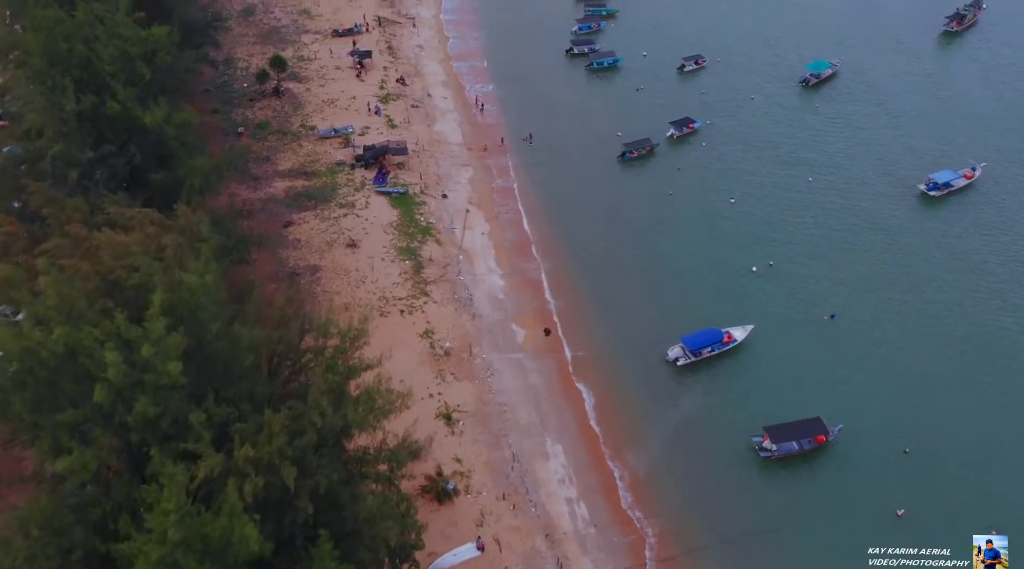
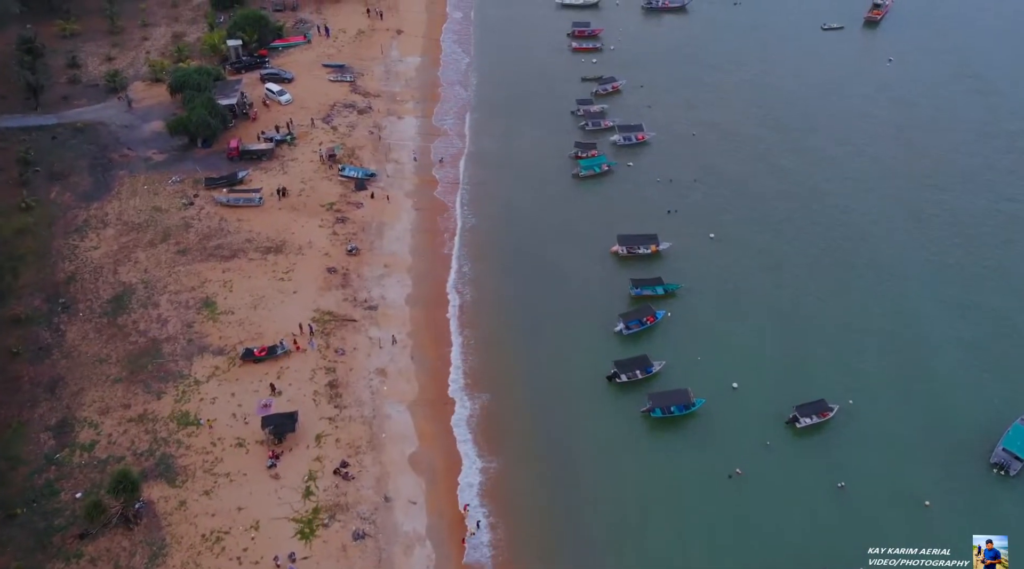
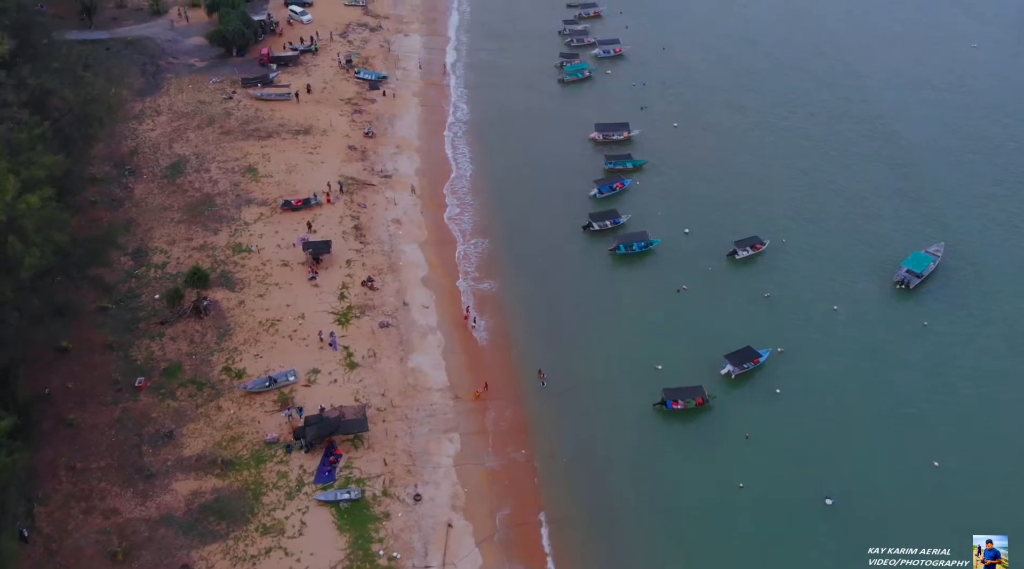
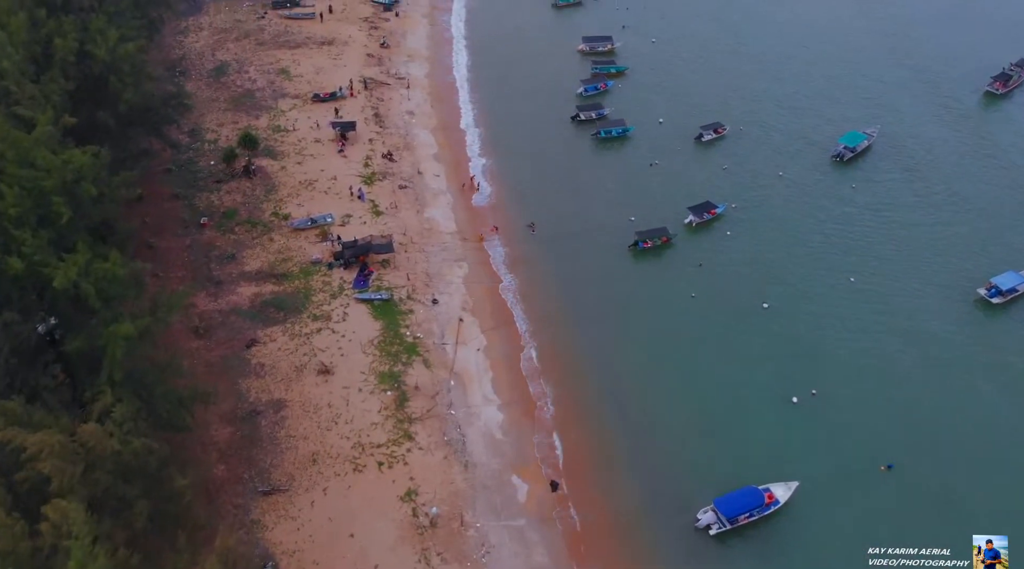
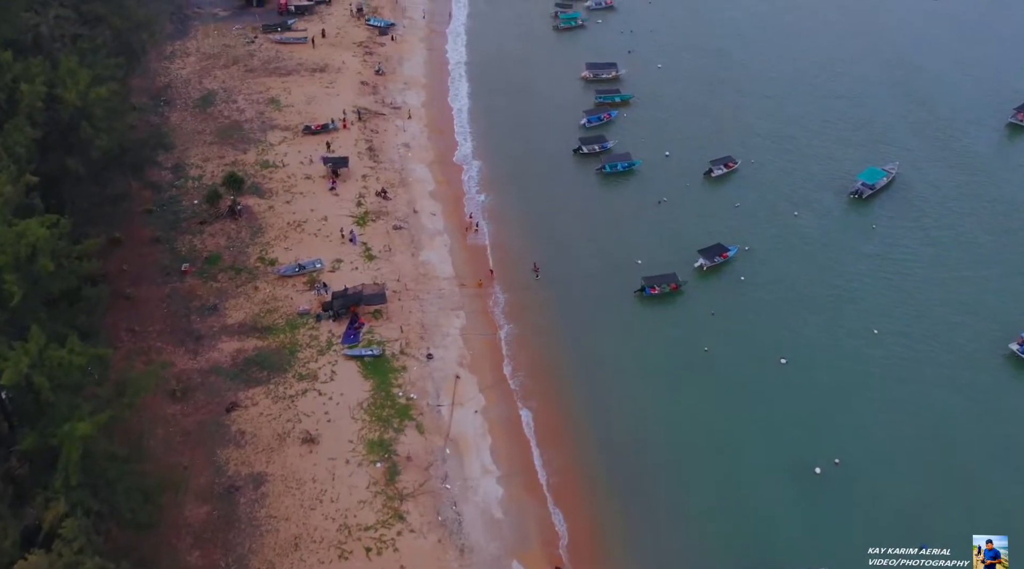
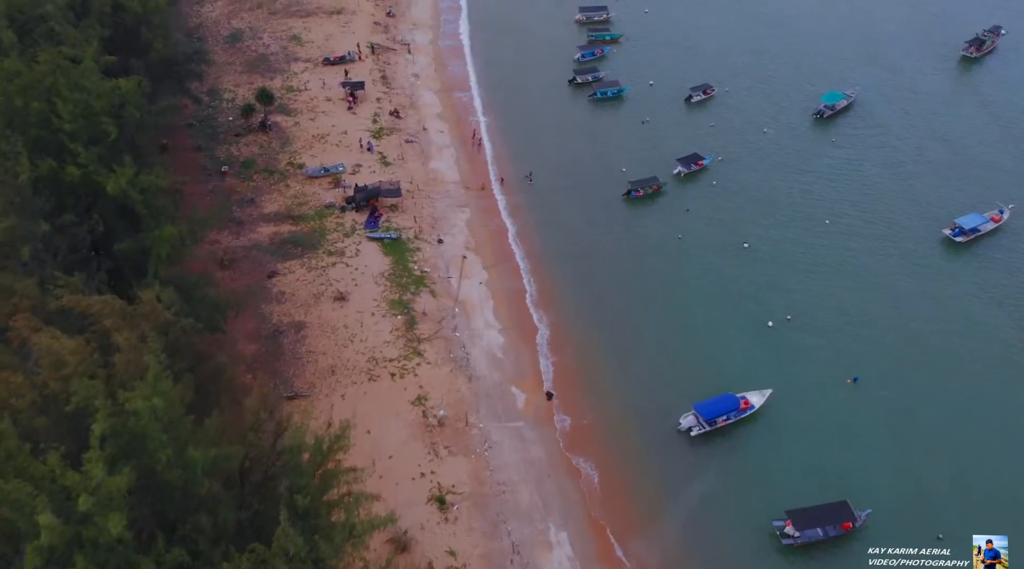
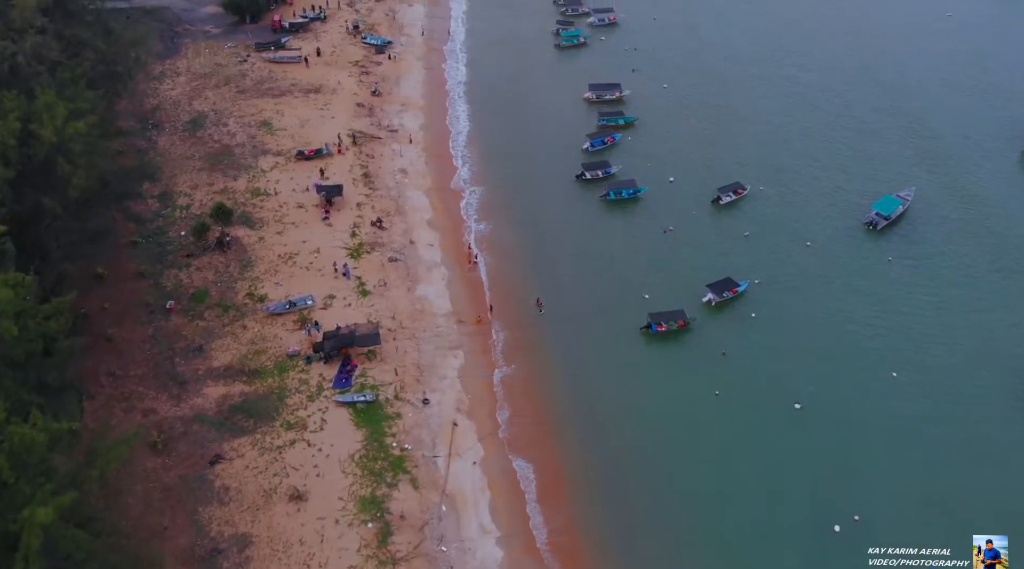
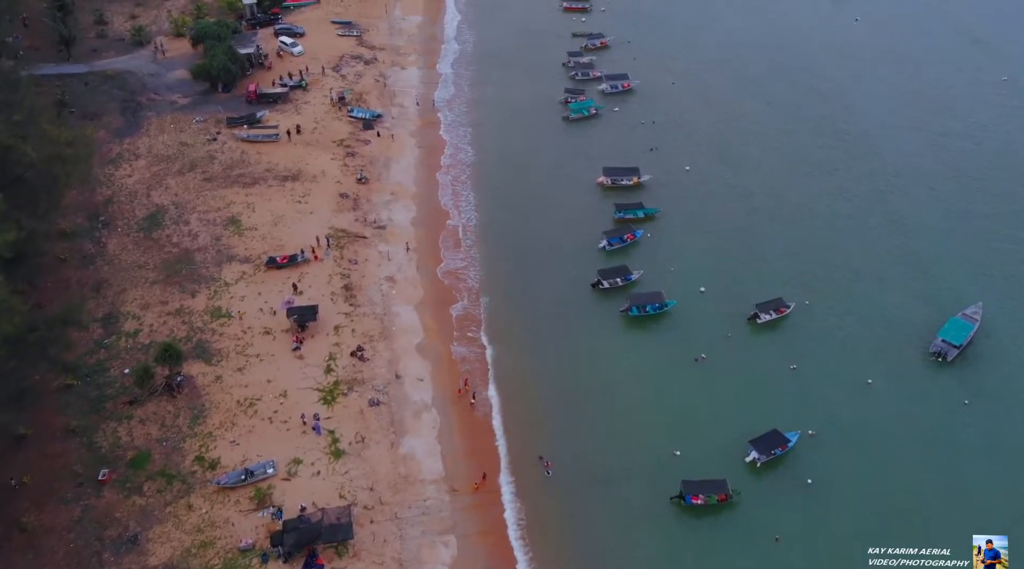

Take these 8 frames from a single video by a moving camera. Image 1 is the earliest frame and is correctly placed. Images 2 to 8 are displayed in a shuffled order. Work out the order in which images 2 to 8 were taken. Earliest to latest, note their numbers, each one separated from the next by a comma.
6, 4, 5, 7, 3, 8, 2
